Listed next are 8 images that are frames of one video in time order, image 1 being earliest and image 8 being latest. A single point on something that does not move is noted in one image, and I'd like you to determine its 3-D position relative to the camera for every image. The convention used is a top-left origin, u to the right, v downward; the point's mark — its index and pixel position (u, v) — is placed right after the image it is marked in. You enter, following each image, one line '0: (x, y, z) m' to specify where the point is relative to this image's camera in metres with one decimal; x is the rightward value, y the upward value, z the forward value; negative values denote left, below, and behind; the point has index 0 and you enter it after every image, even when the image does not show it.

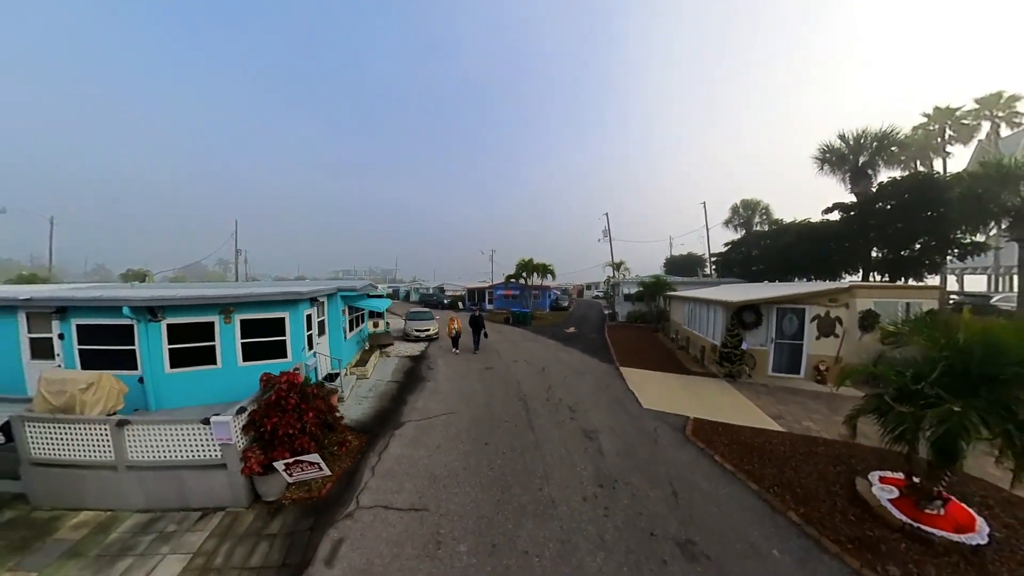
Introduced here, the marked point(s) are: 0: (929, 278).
0: (+18.5, +0.5, +15.5) m
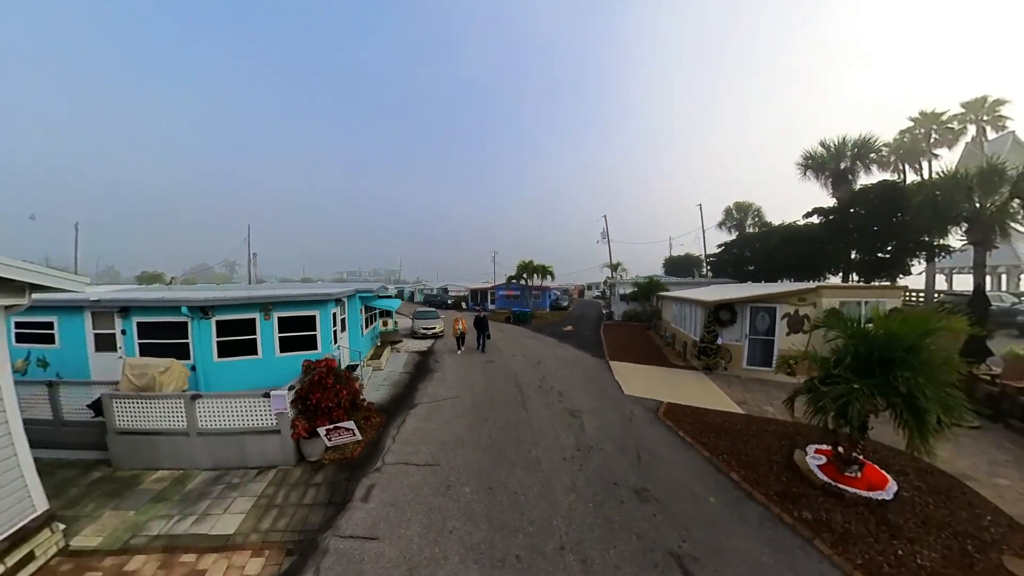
0: (+18.5, +0.4, +16.3) m
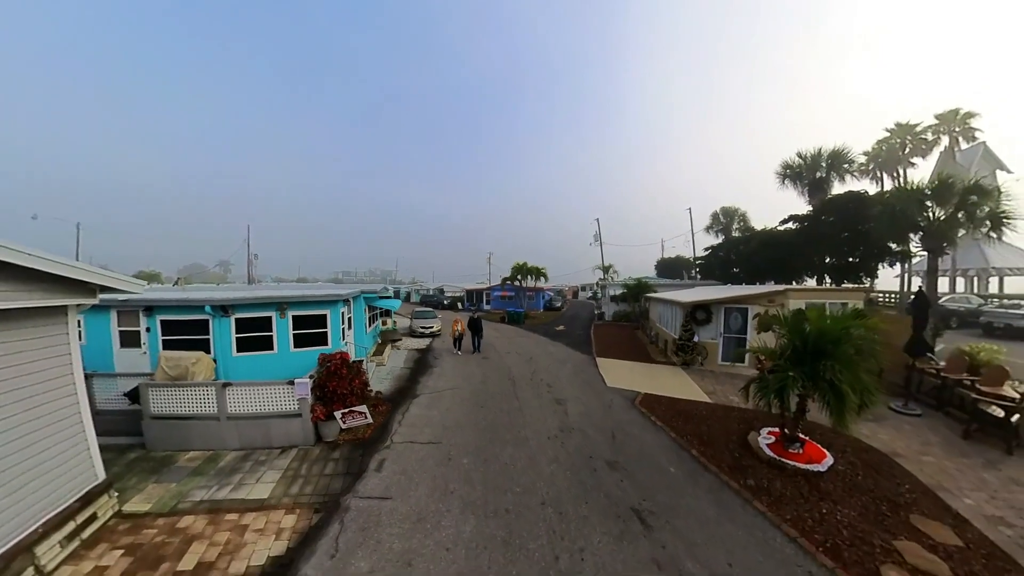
0: (+18.2, +0.3, +17.4) m
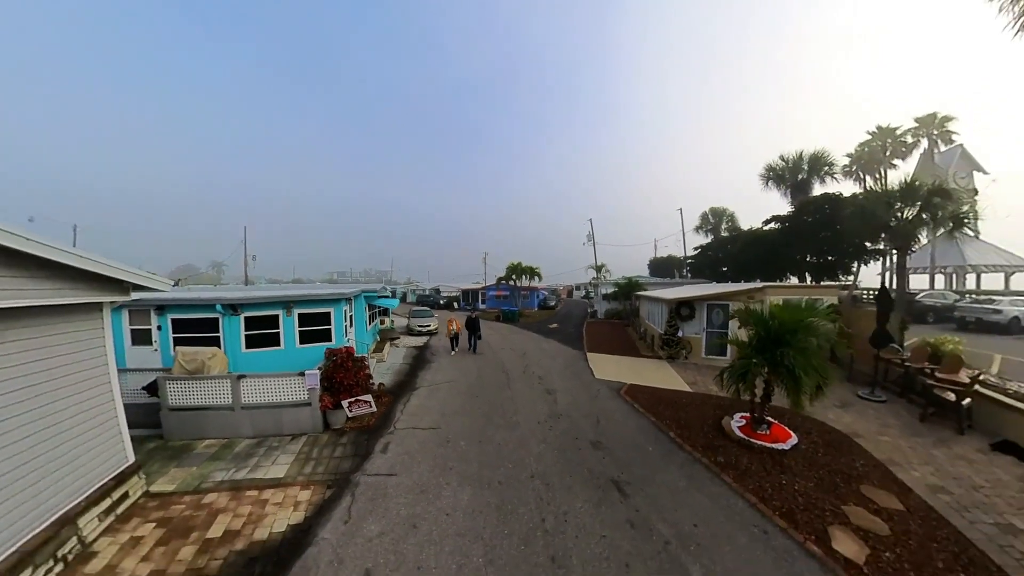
0: (+17.9, +0.5, +18.2) m
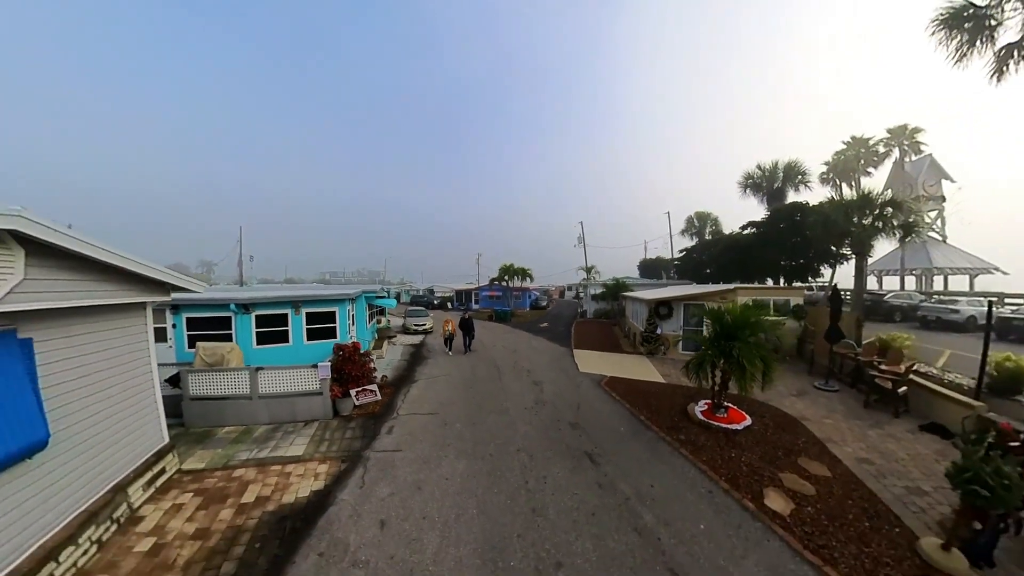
0: (+17.5, +0.4, +19.4) m
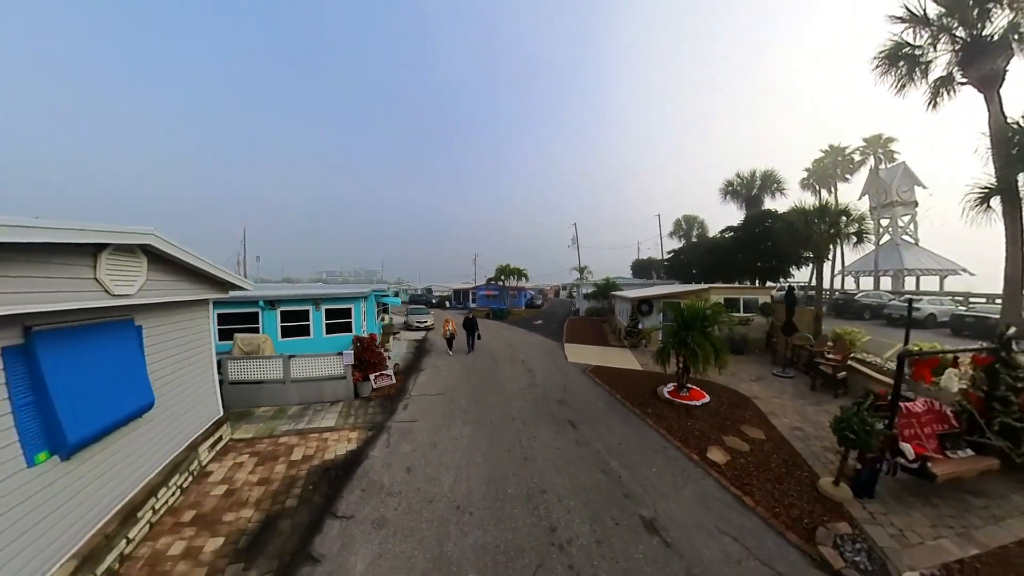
0: (+17.2, +0.5, +21.0) m
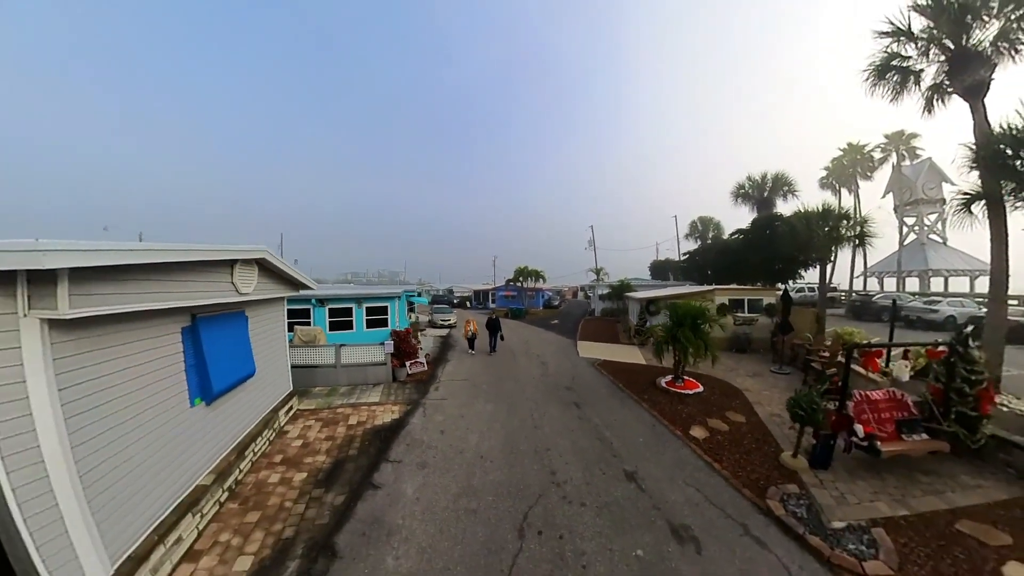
0: (+18.3, +0.3, +21.4) m
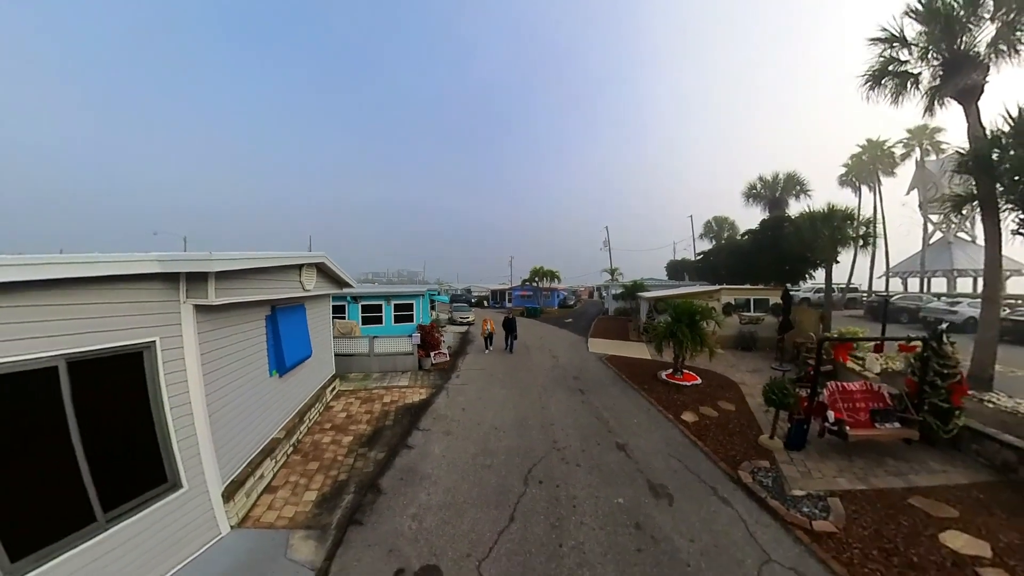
0: (+19.3, +0.3, +21.6) m
